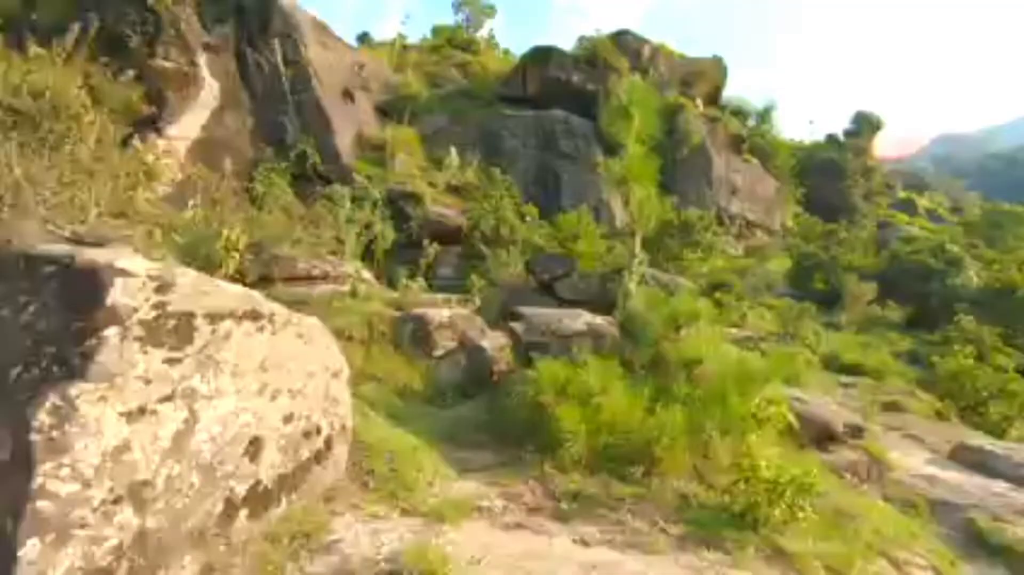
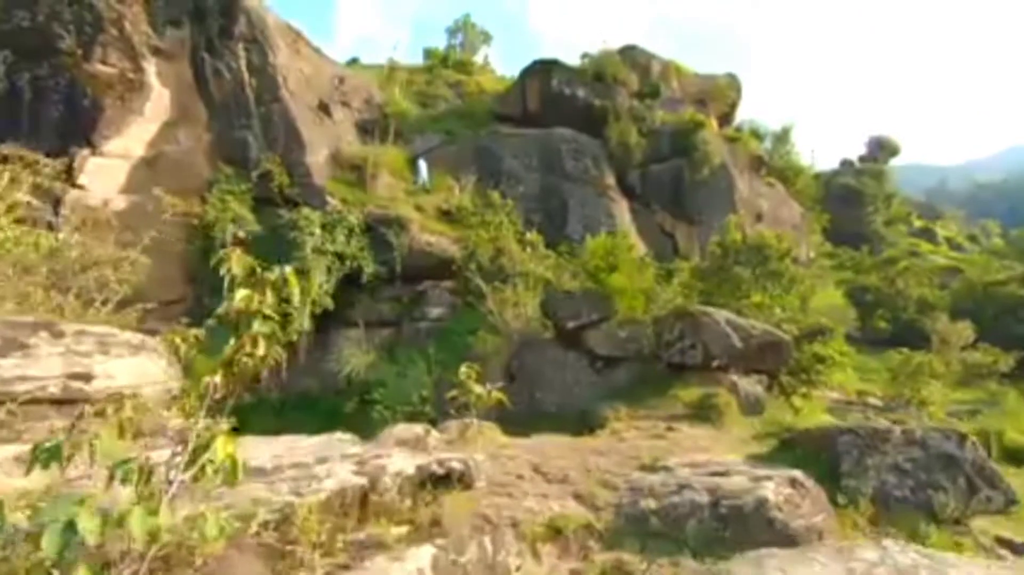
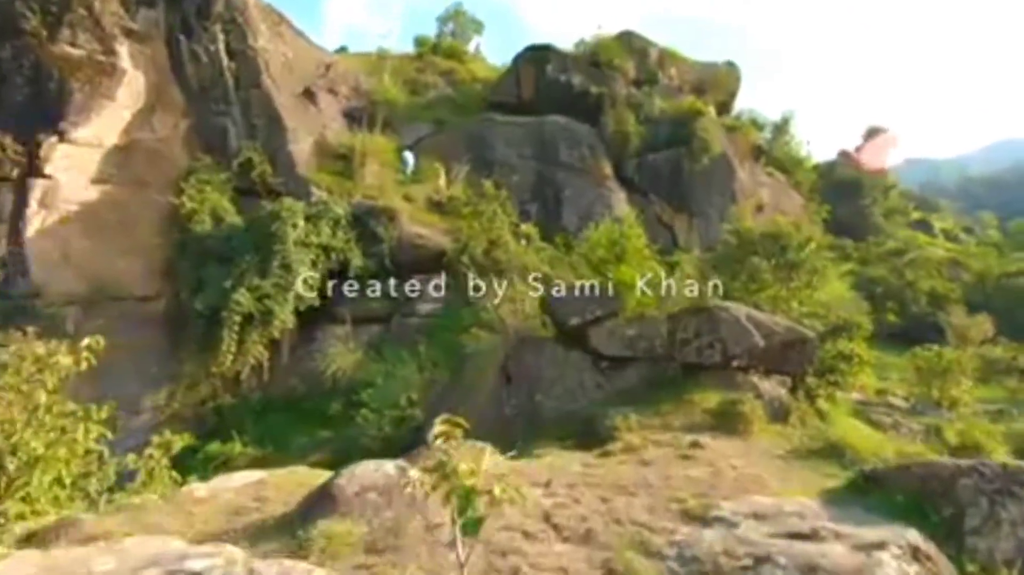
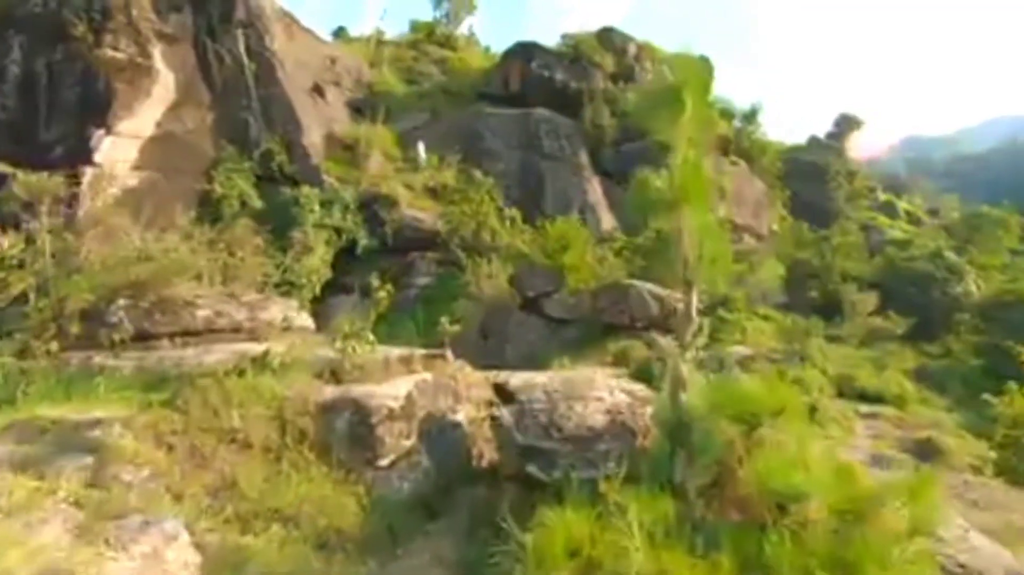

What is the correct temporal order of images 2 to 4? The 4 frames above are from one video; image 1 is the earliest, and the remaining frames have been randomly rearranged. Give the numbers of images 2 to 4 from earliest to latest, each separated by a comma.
4, 2, 3
